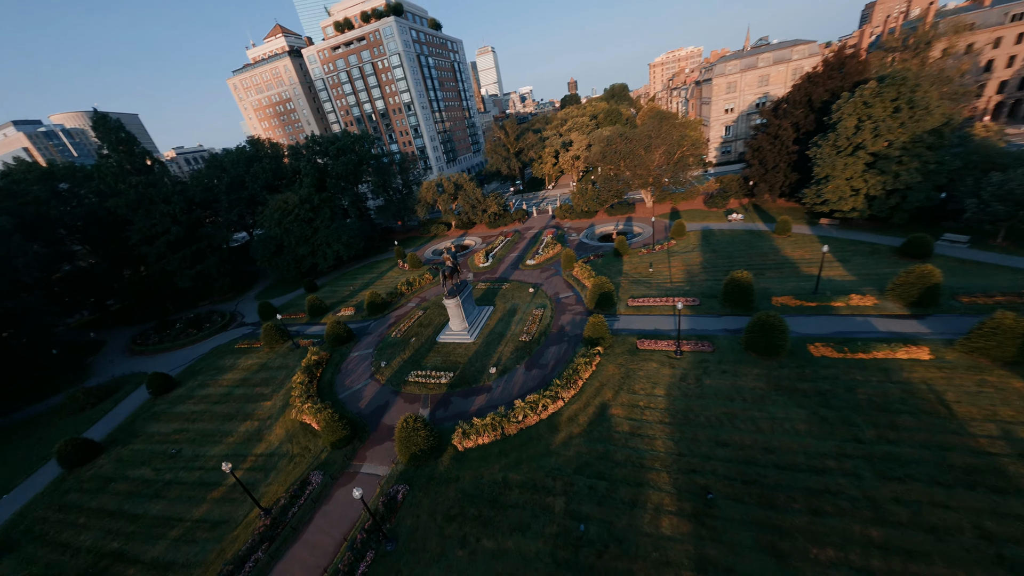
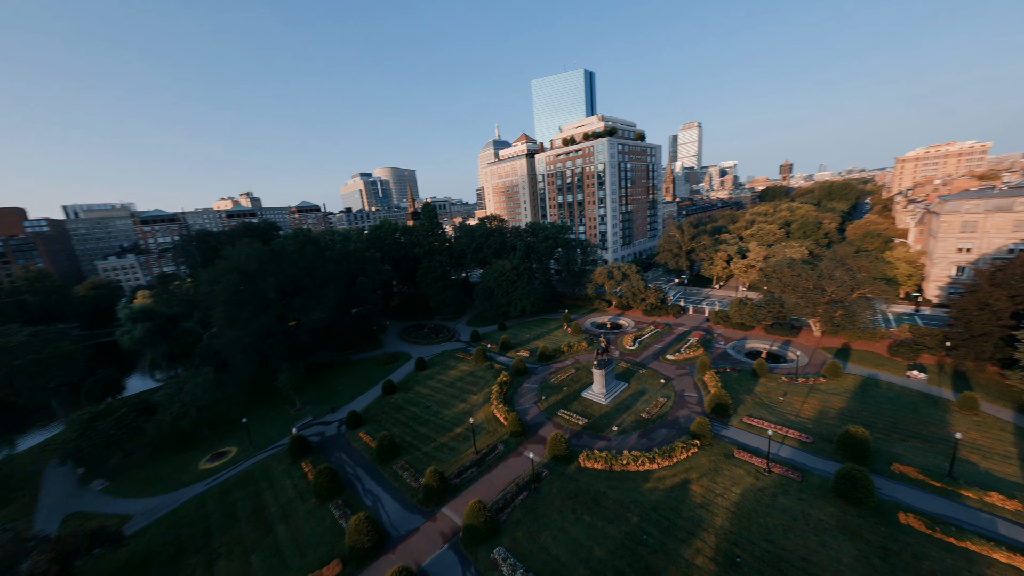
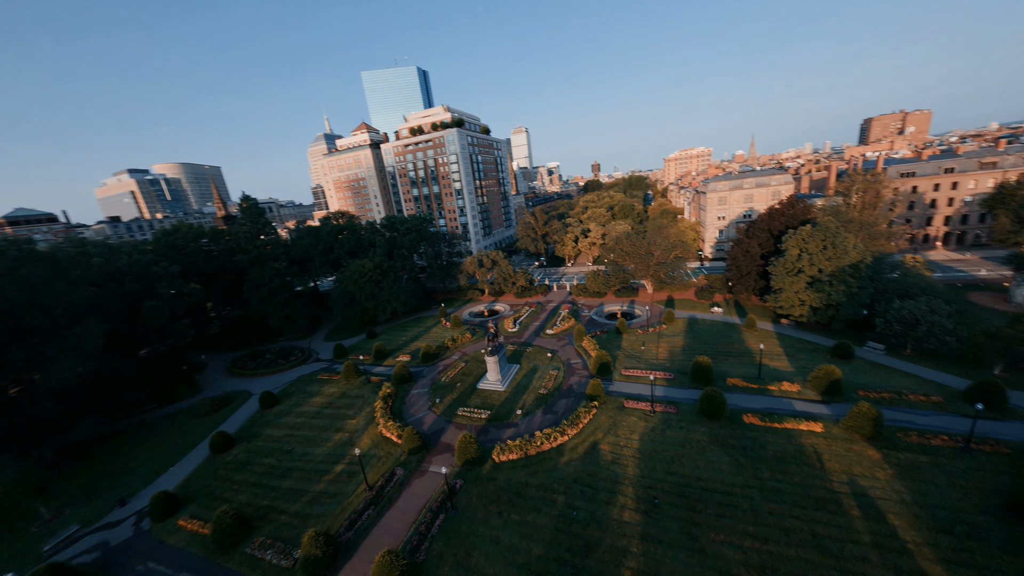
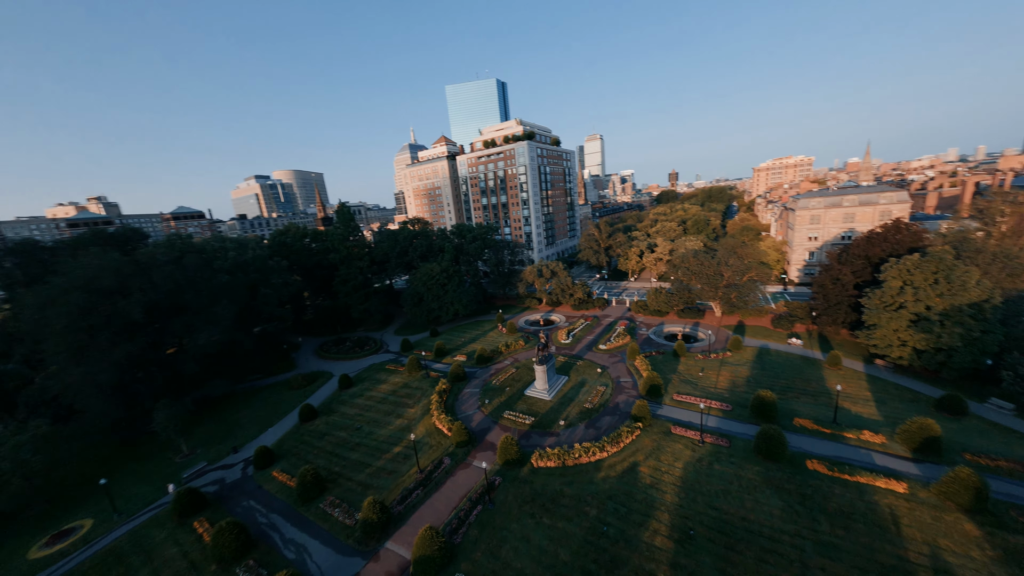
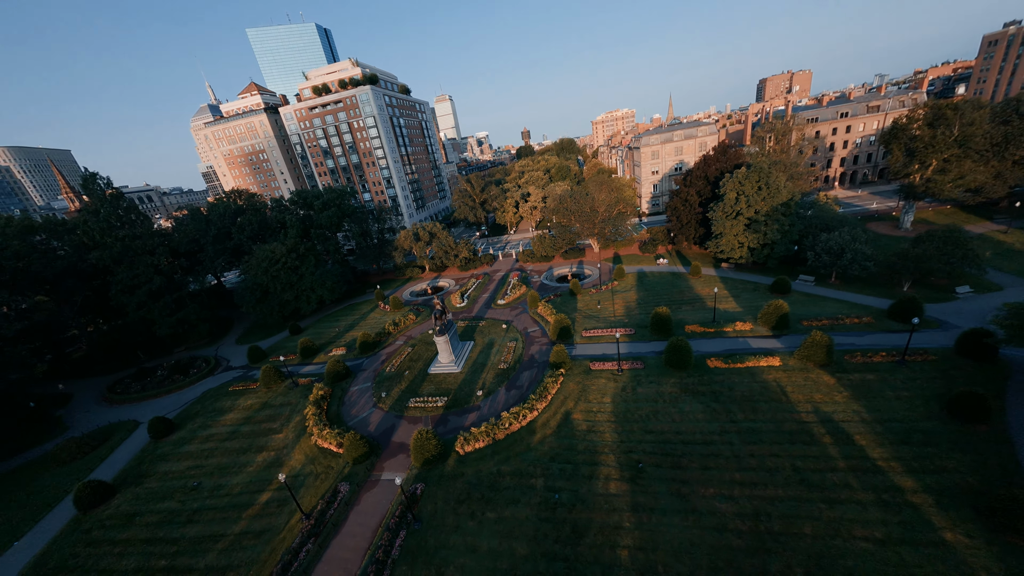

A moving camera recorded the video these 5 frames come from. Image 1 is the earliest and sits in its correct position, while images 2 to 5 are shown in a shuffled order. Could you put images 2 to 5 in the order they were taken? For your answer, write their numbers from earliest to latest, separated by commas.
5, 3, 4, 2
